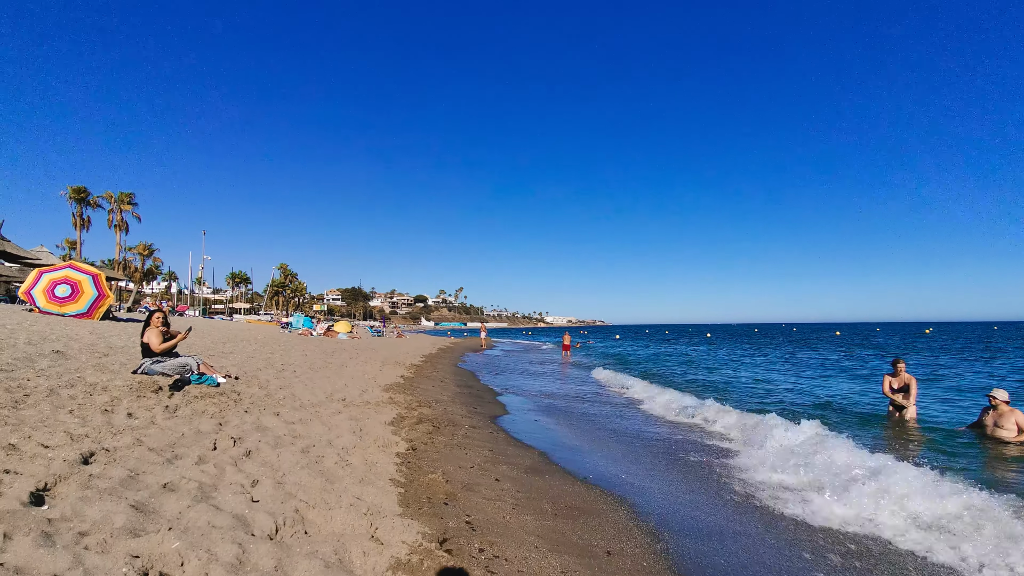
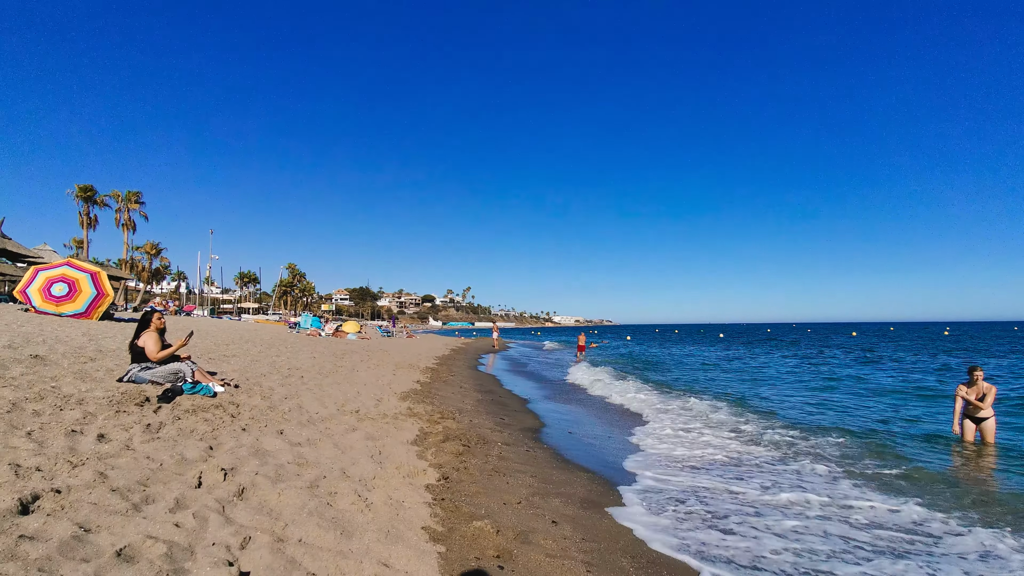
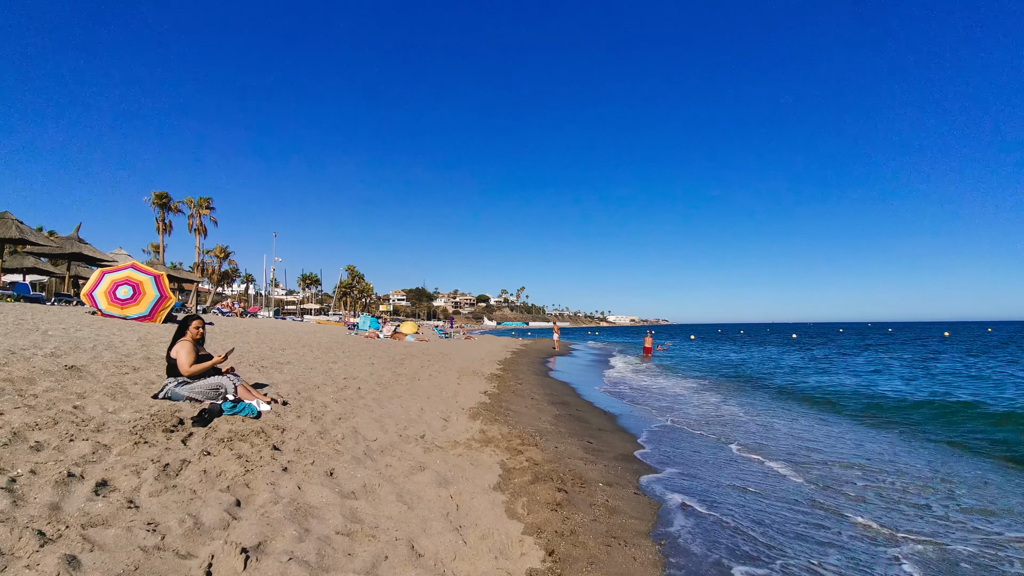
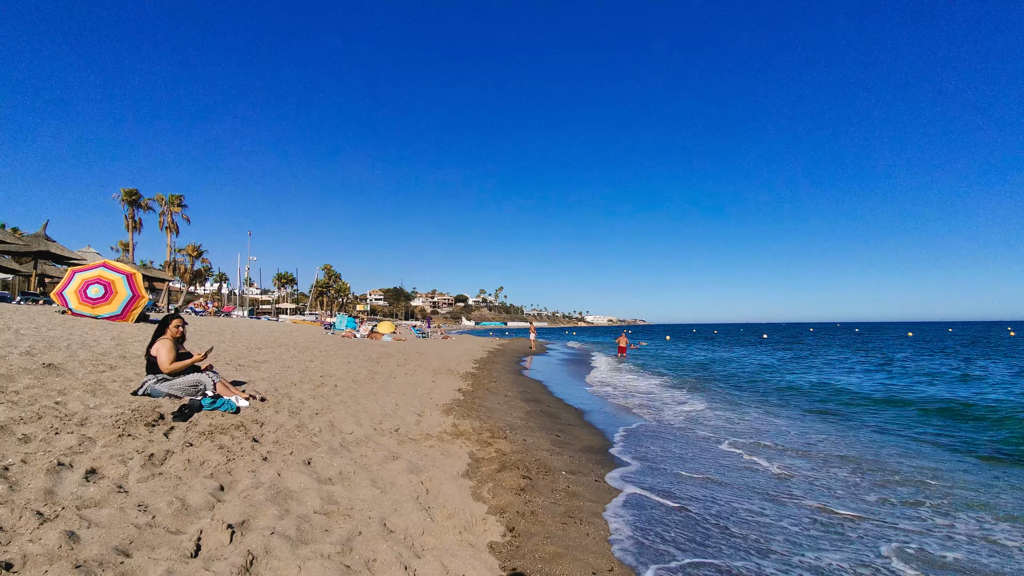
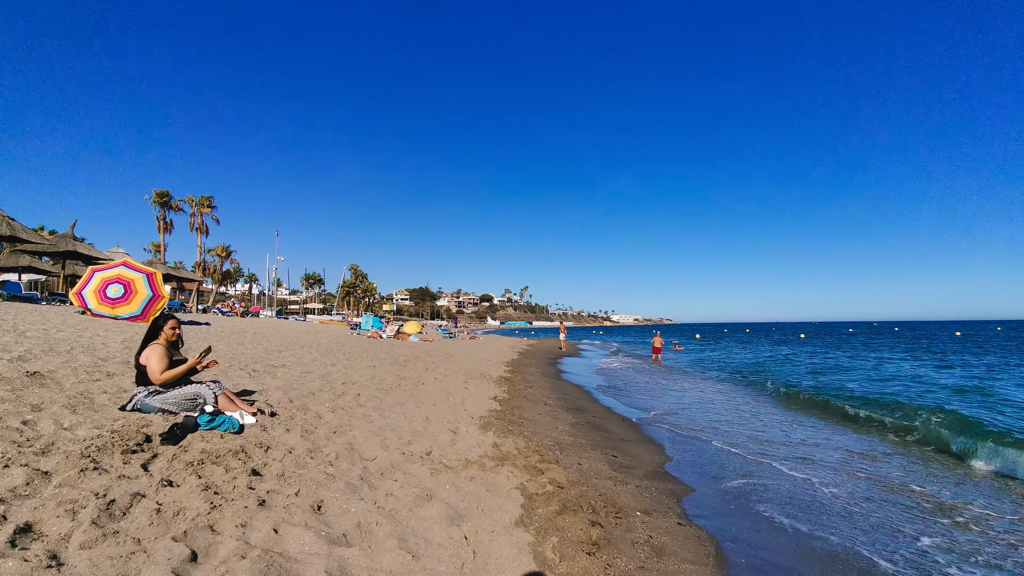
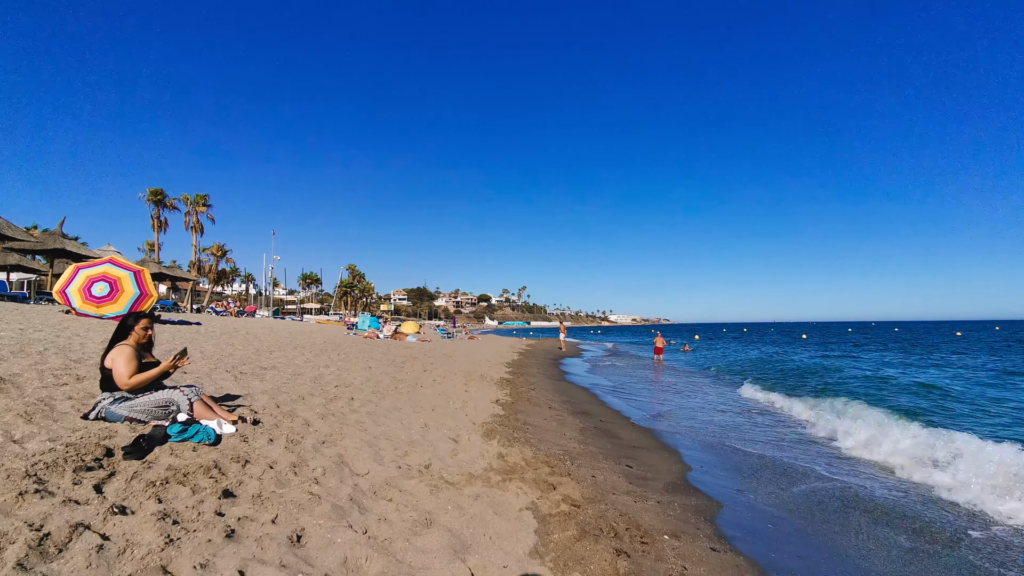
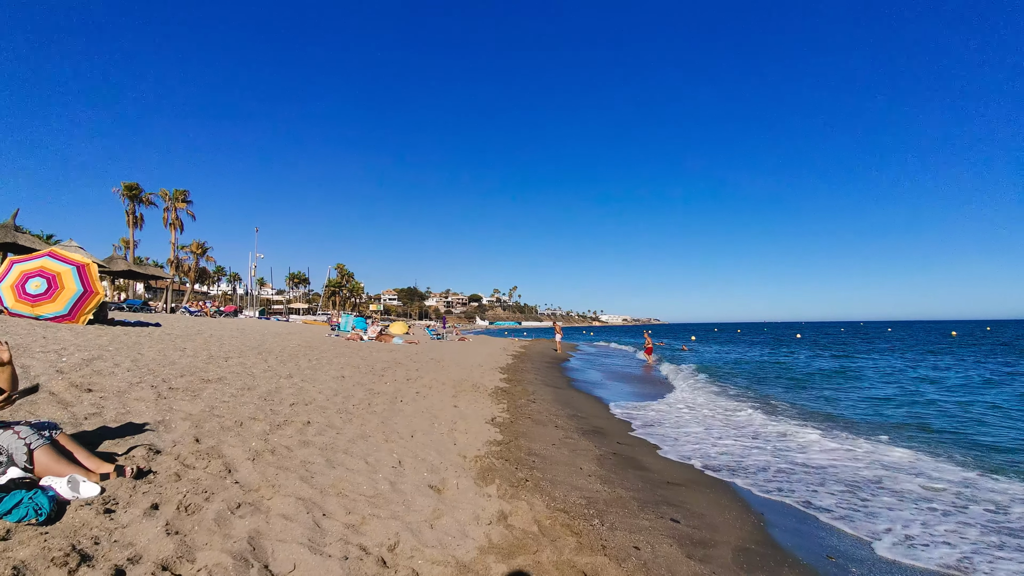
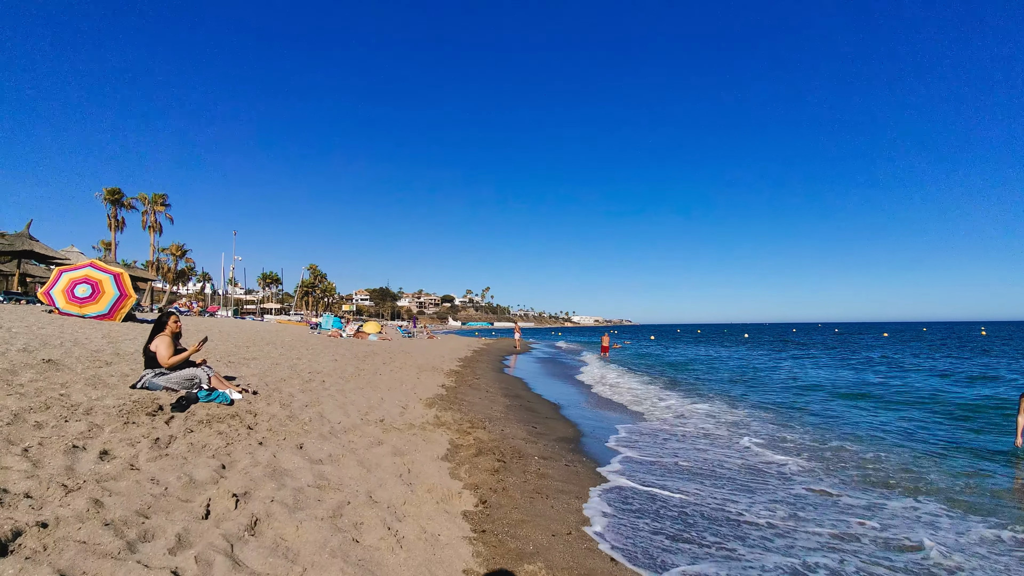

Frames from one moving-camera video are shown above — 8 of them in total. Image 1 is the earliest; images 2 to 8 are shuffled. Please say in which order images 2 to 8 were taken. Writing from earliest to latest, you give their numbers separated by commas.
2, 8, 4, 3, 5, 6, 7
